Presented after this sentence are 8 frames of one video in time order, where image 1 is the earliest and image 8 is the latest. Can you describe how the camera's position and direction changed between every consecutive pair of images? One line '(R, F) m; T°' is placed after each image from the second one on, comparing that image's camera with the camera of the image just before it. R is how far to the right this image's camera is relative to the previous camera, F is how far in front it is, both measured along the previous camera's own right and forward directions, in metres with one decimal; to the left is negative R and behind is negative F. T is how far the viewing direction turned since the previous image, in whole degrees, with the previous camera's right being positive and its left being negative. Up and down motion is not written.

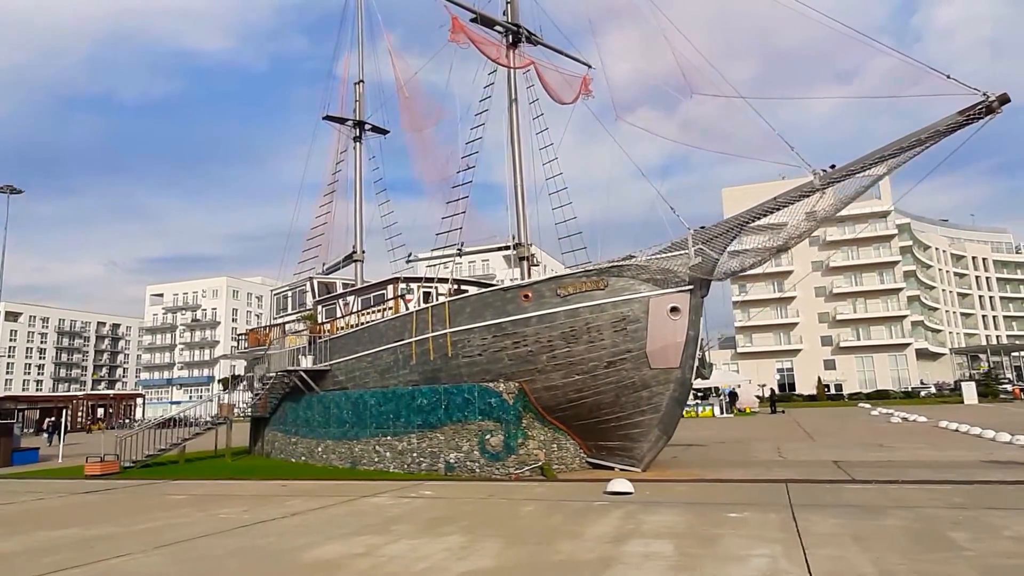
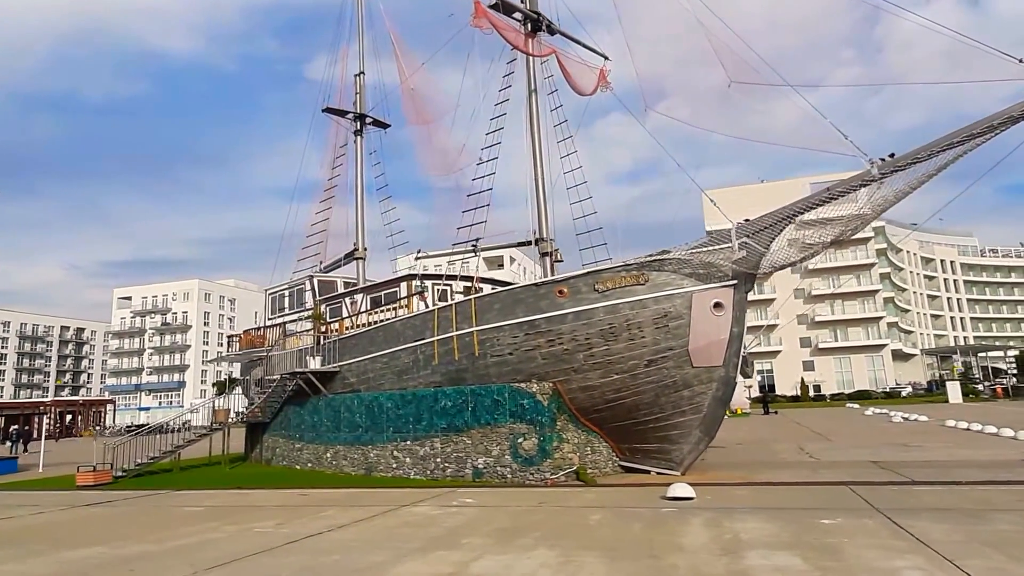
(-1.3, +0.7) m; +2°
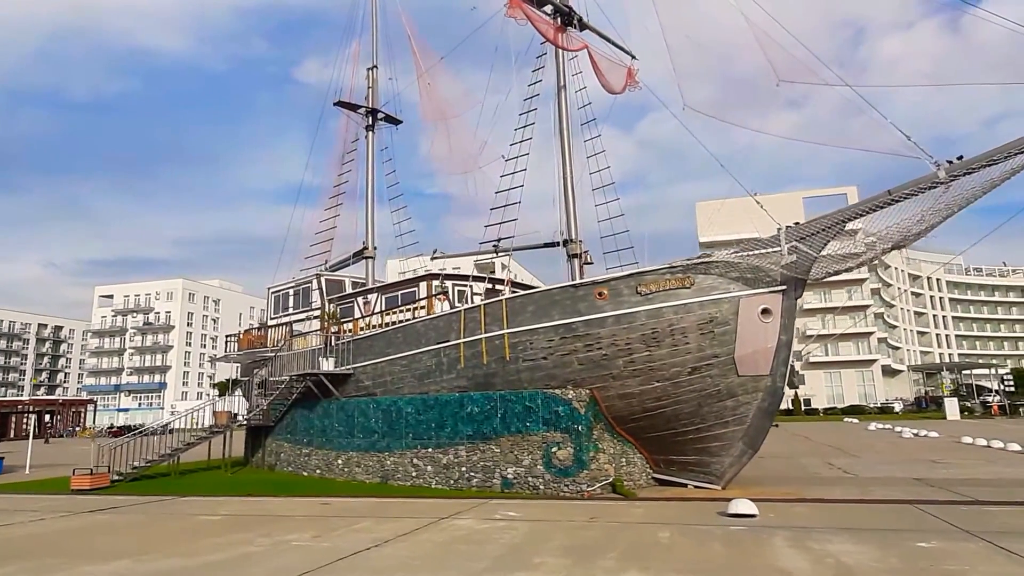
(-1.1, +0.7) m; +1°
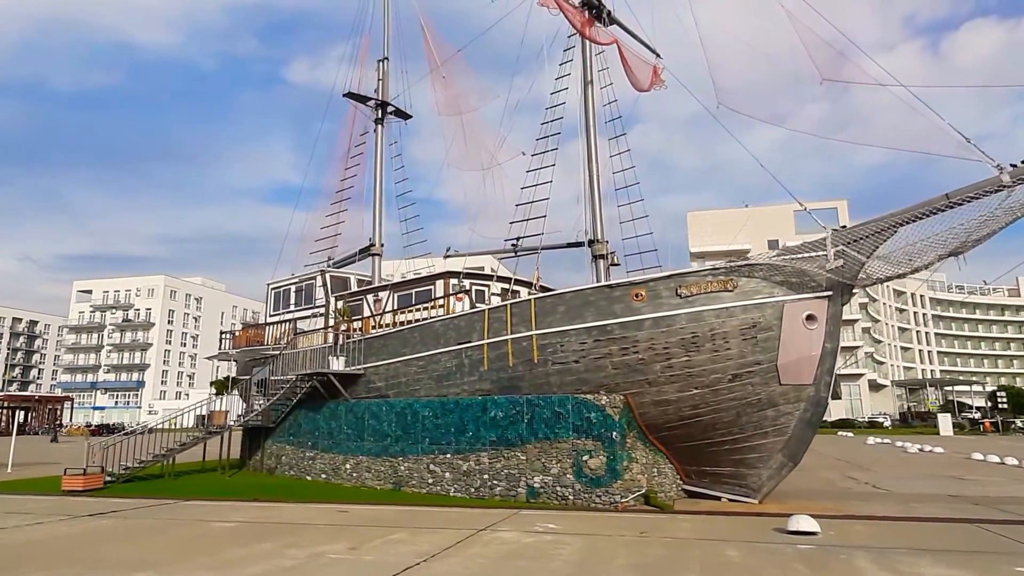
(-1.0, +0.7) m; +1°
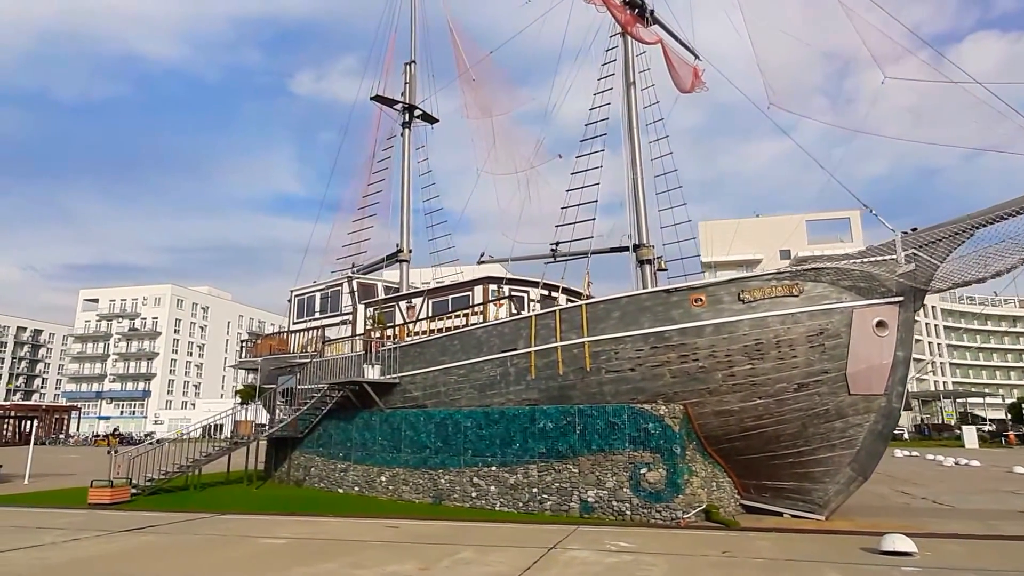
(-1.0, +0.5) m; 0°
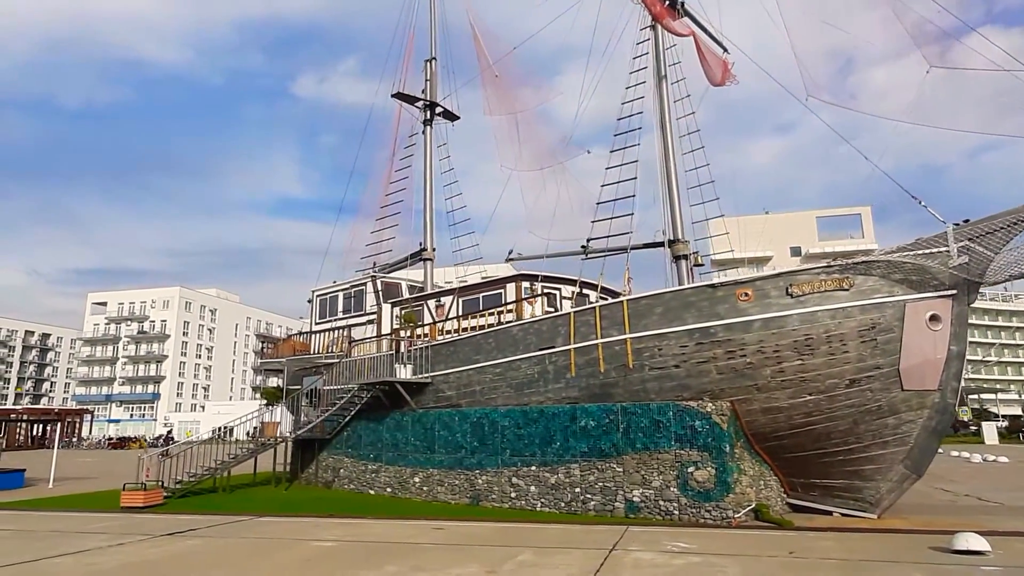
(-0.7, +0.2) m; 0°
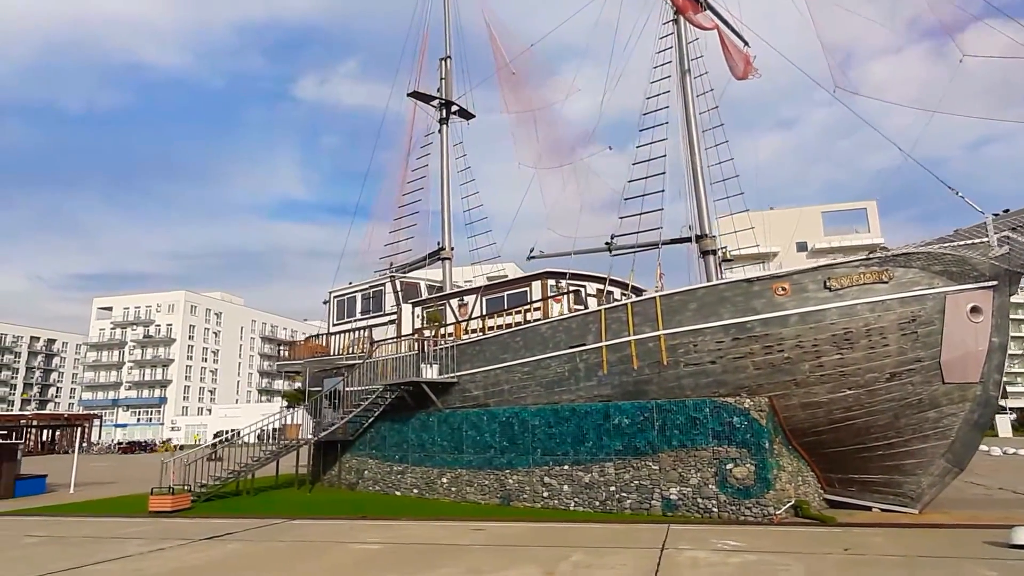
(-0.6, +0.1) m; 0°
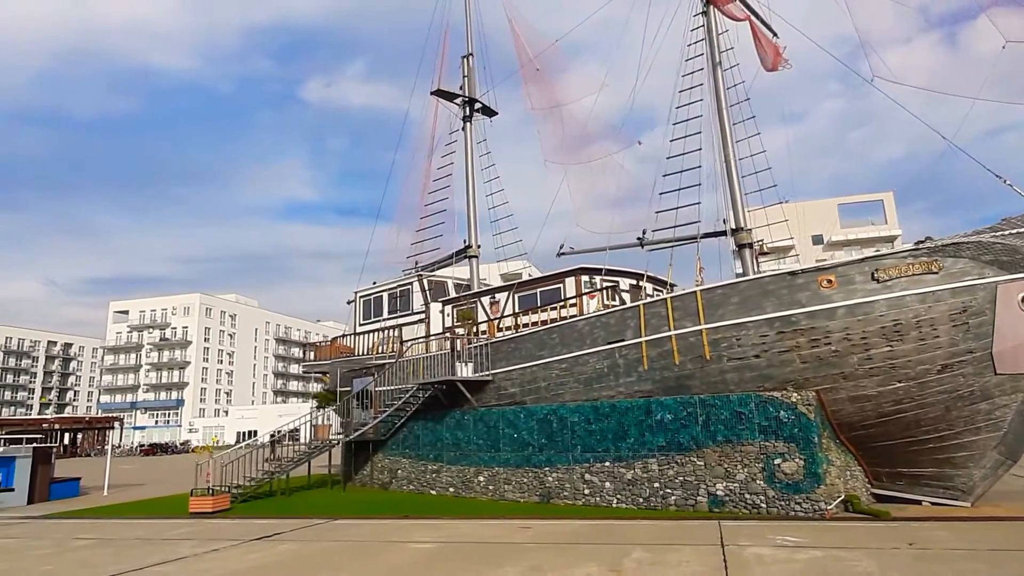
(-0.6, +0.1) m; -1°
